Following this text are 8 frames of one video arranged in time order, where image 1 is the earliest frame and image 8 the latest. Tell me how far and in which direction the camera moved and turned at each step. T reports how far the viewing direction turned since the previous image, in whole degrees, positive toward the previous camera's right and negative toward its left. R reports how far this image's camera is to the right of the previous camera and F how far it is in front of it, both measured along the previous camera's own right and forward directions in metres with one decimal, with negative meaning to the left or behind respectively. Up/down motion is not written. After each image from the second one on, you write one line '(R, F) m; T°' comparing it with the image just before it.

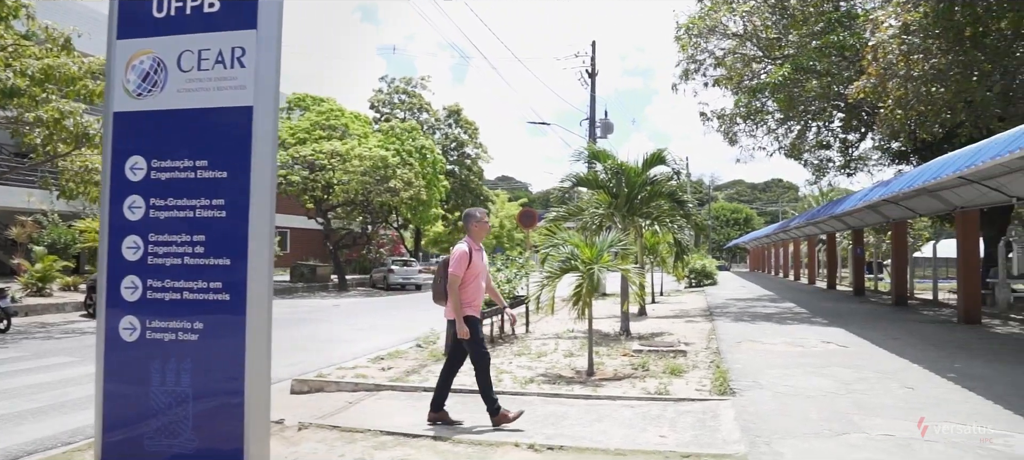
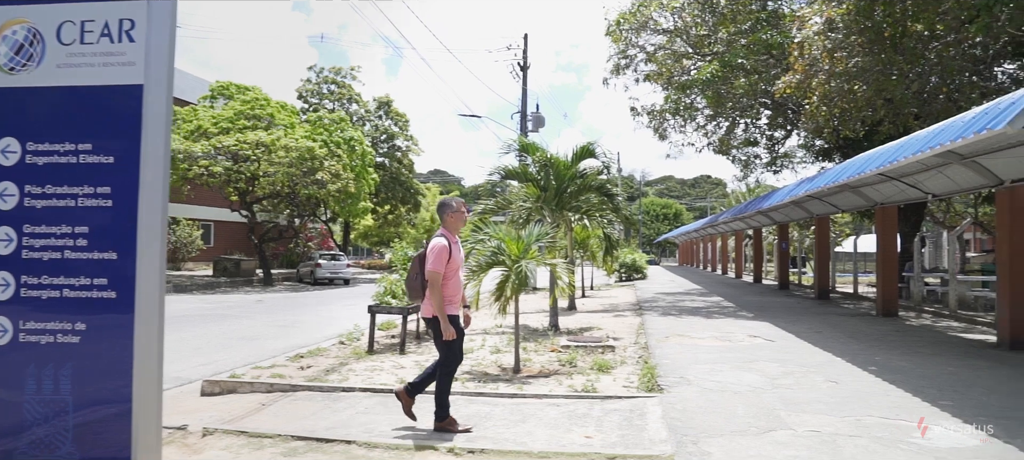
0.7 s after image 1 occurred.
(+0.1, +0.3) m; +5°
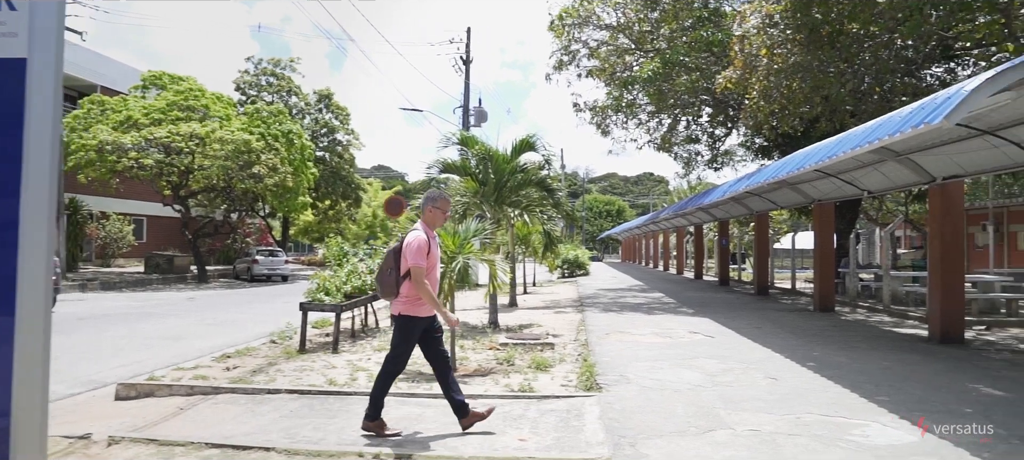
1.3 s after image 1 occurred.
(+0.1, +0.3) m; +4°
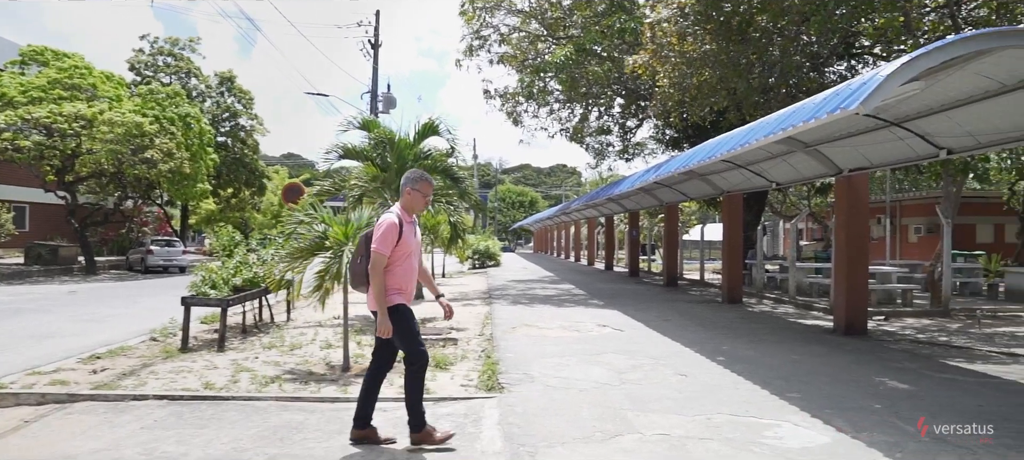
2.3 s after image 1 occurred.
(+0.1, +0.5) m; +6°
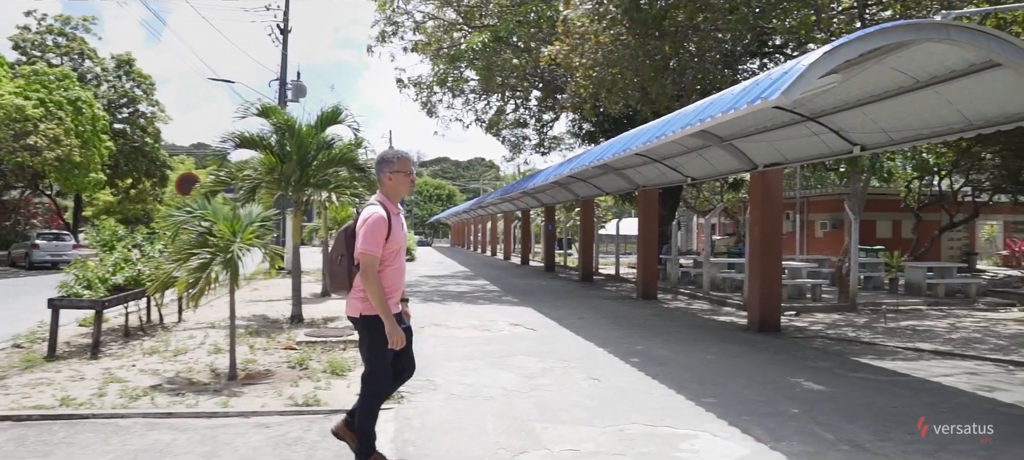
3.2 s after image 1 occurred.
(+0.1, +0.5) m; +6°
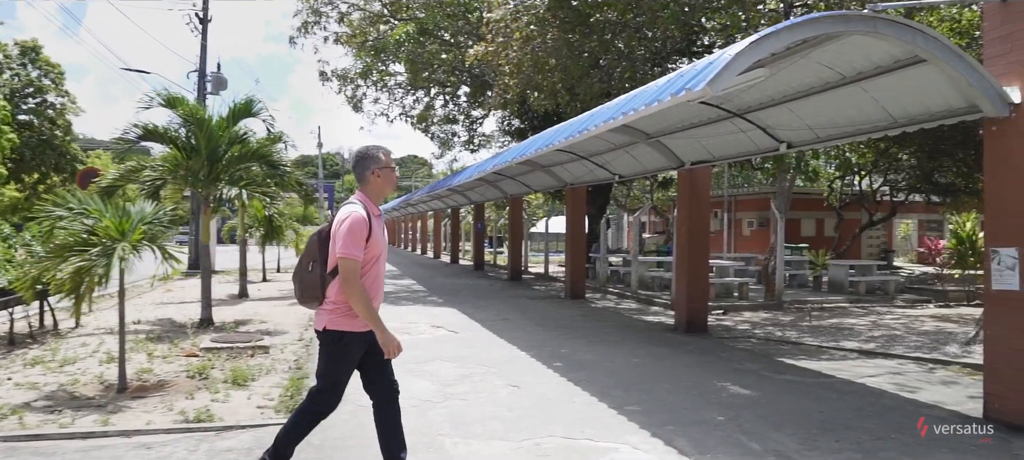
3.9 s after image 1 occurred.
(+0.2, +0.4) m; +5°
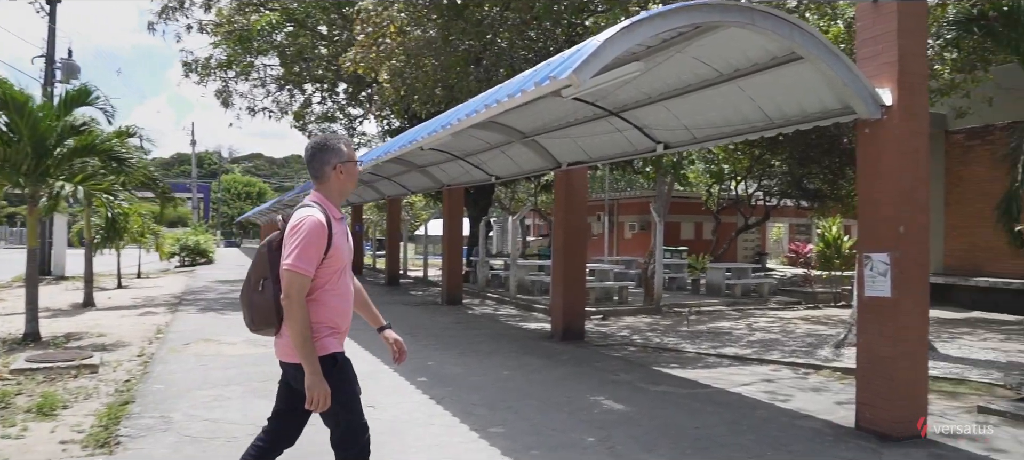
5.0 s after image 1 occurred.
(+0.2, +0.6) m; +8°
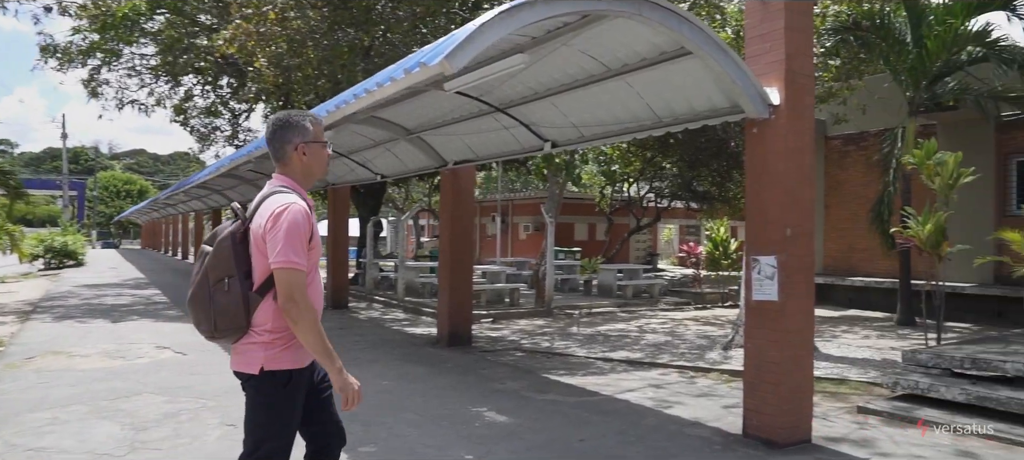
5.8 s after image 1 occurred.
(+0.2, +0.4) m; +7°
